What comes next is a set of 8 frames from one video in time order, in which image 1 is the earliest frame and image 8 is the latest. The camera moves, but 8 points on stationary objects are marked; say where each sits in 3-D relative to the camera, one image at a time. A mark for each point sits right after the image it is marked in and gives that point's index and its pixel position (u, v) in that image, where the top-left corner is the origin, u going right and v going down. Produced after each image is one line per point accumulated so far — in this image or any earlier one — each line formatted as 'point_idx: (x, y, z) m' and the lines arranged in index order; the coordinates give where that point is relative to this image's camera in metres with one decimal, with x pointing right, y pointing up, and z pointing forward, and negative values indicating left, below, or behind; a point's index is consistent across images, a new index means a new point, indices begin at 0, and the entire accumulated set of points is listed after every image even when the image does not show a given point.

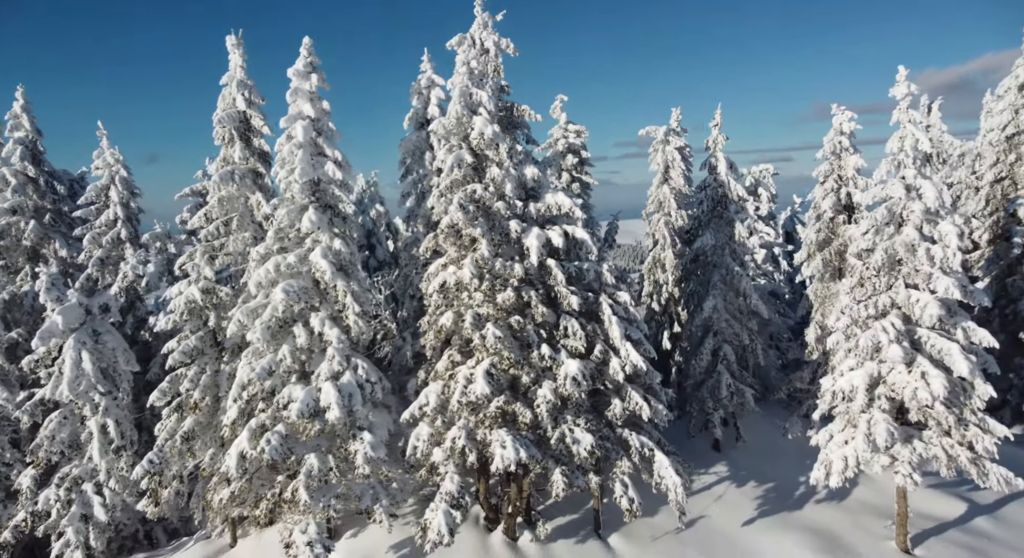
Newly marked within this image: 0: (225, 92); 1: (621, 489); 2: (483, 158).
0: (-7.9, +5.1, +17.8) m
1: (+2.5, -5.0, +15.5) m
2: (-0.7, +3.0, +16.0) m
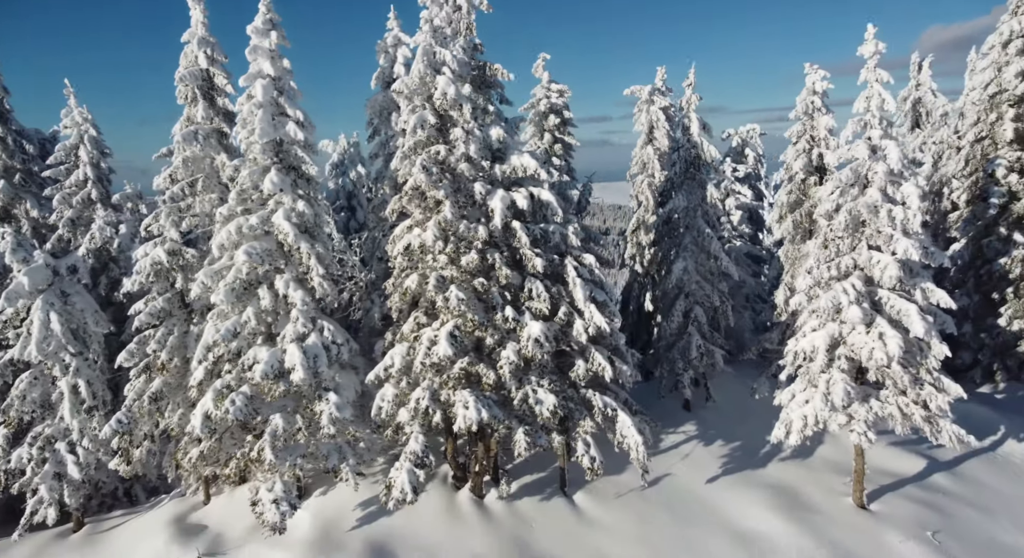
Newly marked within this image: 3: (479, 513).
0: (-8.7, +6.2, +17.4) m
1: (+1.7, -4.1, +15.8) m
2: (-1.6, +3.9, +15.8) m
3: (-0.8, -6.0, +16.5) m
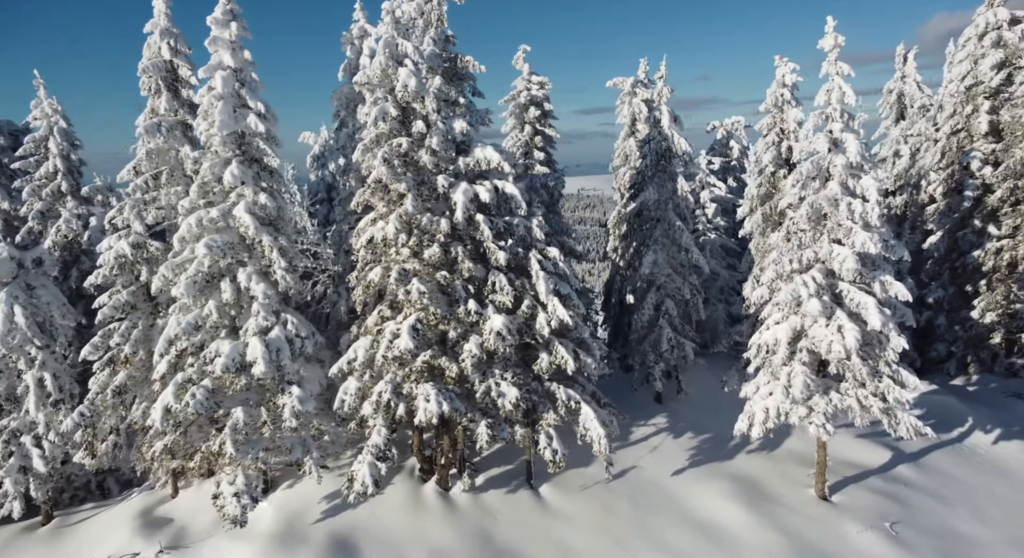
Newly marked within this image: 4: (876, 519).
0: (-9.7, +6.4, +17.3) m
1: (+0.8, -3.9, +15.8) m
2: (-2.5, +4.1, +15.8) m
3: (-1.7, -5.8, +16.6) m
4: (+8.7, -5.8, +15.6) m
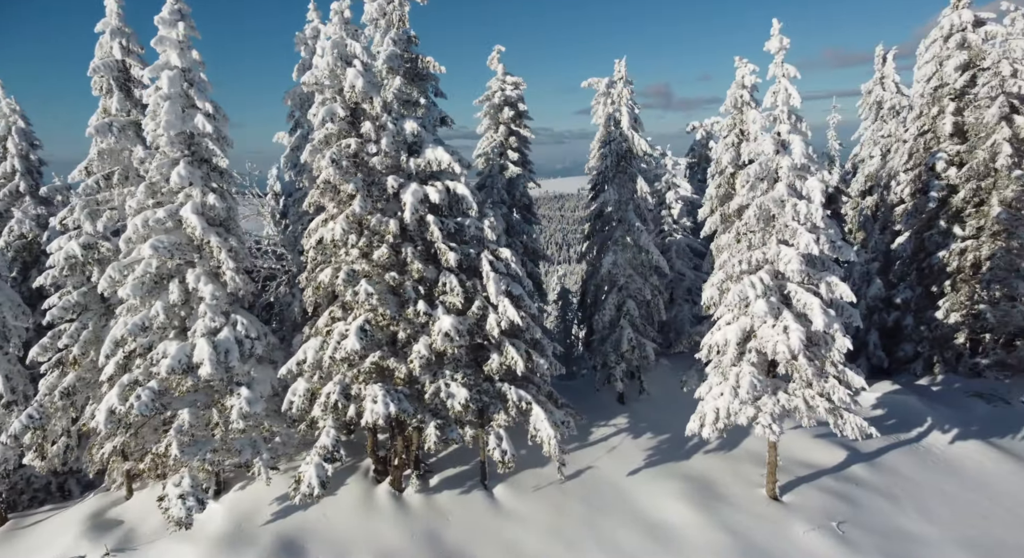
0: (-10.9, +6.3, +17.2) m
1: (-0.4, -4.0, +15.8) m
2: (-3.7, +4.1, +15.7) m
3: (-2.9, -5.8, +16.6) m
4: (+7.5, -5.8, +15.7) m
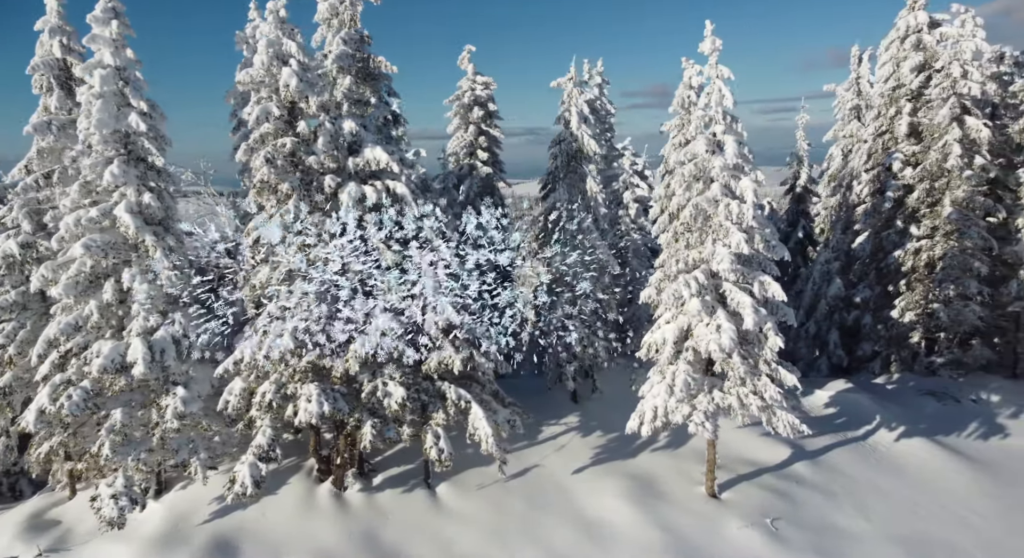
0: (-12.4, +6.3, +17.1) m
1: (-1.9, -3.9, +15.9) m
2: (-5.2, +4.1, +15.7) m
3: (-4.5, -5.8, +16.6) m
4: (+6.0, -5.8, +15.8) m
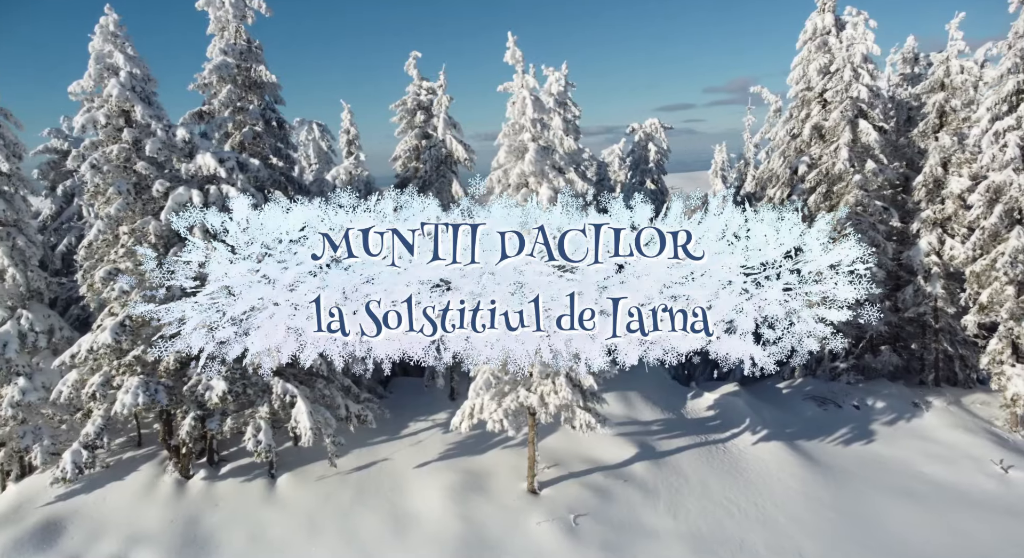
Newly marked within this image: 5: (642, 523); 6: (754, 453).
0: (-16.9, +6.4, +18.5) m
1: (-6.6, -3.9, +16.7) m
2: (-9.8, +4.1, +16.7) m
3: (-9.1, -5.7, +17.5) m
4: (+1.3, -5.8, +16.2) m
5: (+3.2, -6.1, +16.1) m
6: (+7.5, -5.3, +19.9) m
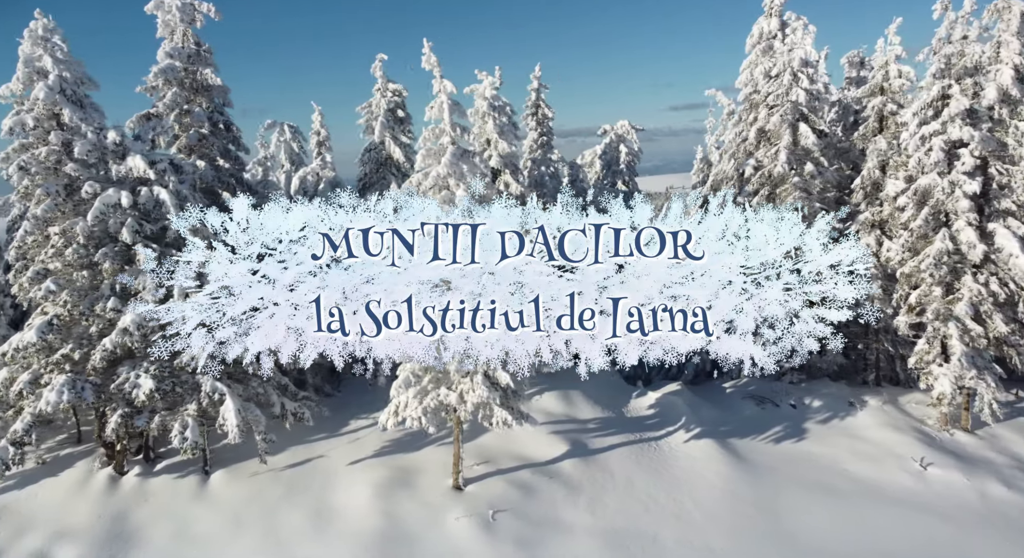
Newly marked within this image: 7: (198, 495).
0: (-18.9, +6.5, +18.8) m
1: (-8.6, -3.9, +17.0) m
2: (-11.8, +4.1, +17.1) m
3: (-11.1, -5.7, +17.8) m
4: (-0.7, -5.8, +16.5) m
5: (+1.2, -6.1, +16.4) m
6: (+5.4, -5.4, +20.3) m
7: (-8.7, -5.9, +17.7) m
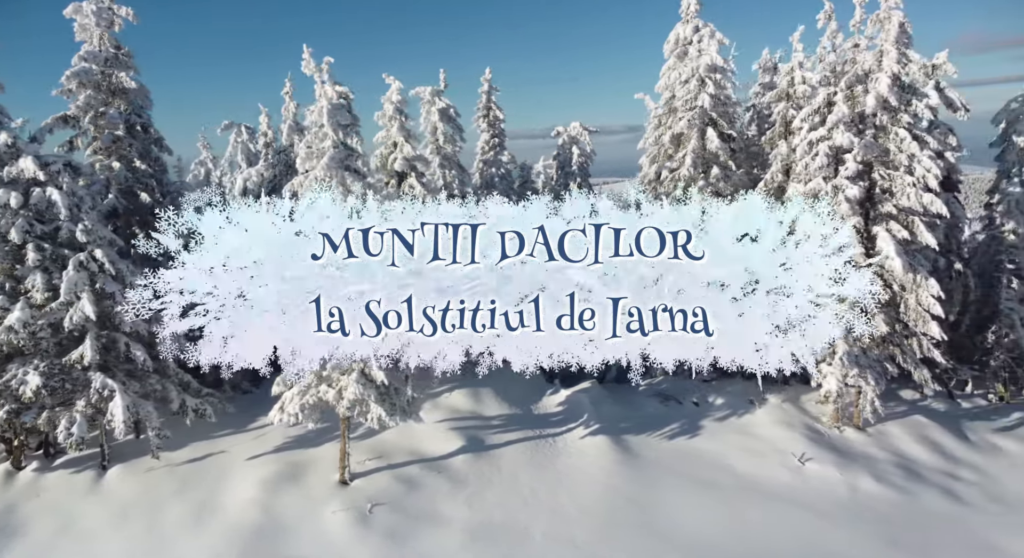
0: (-22.1, +6.5, +19.1) m
1: (-11.8, -3.9, +17.4) m
2: (-15.0, +4.2, +17.4) m
3: (-14.4, -5.7, +18.2) m
4: (-3.9, -5.8, +17.0) m
5: (-2.0, -6.1, +16.9) m
6: (+2.2, -5.4, +20.8) m
7: (-11.9, -5.9, +18.1) m
